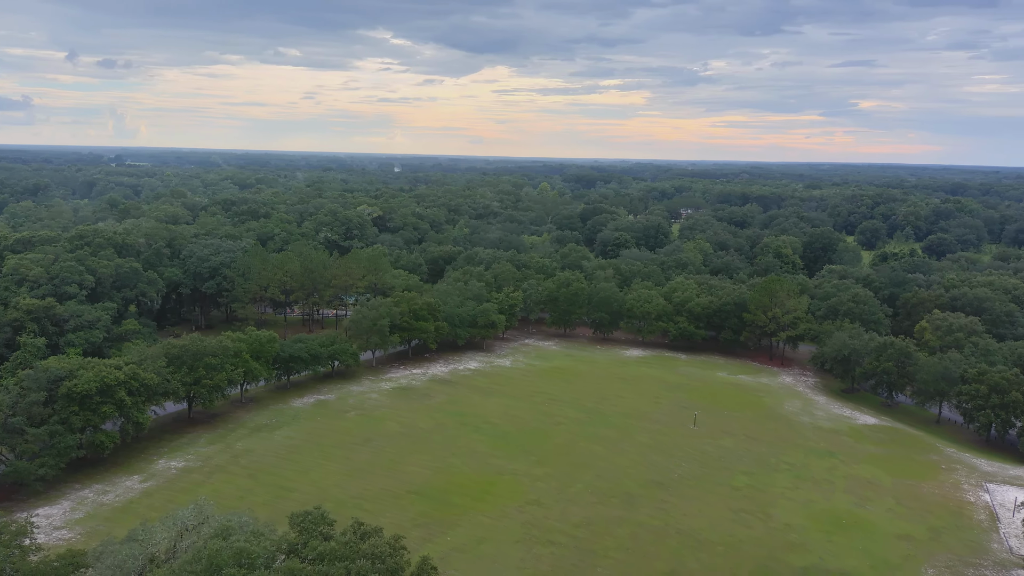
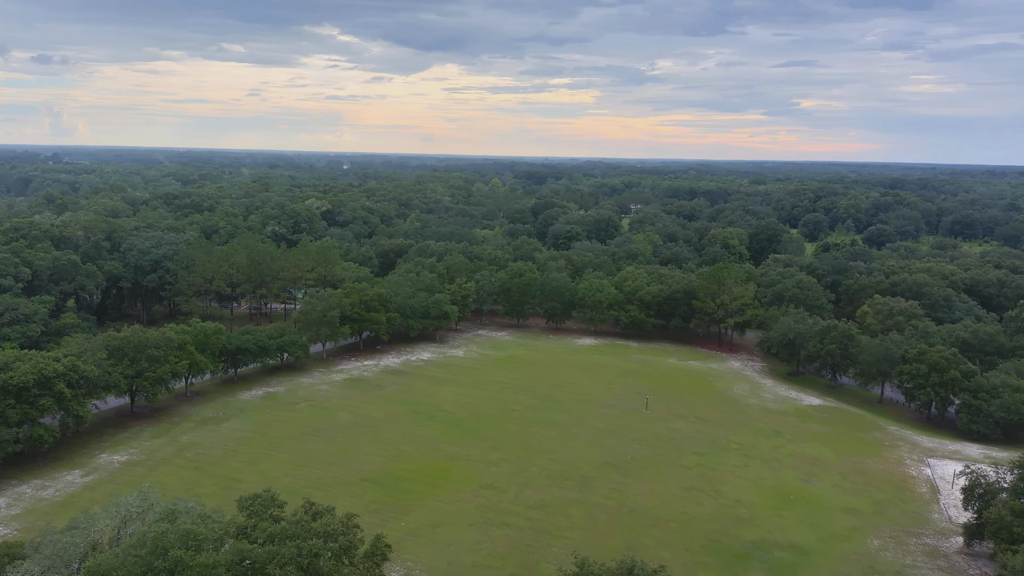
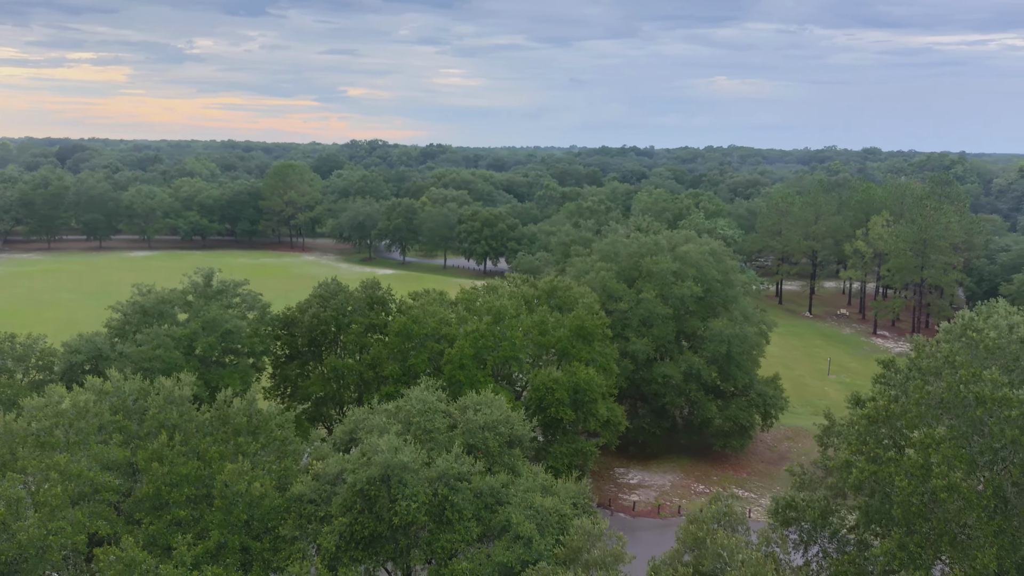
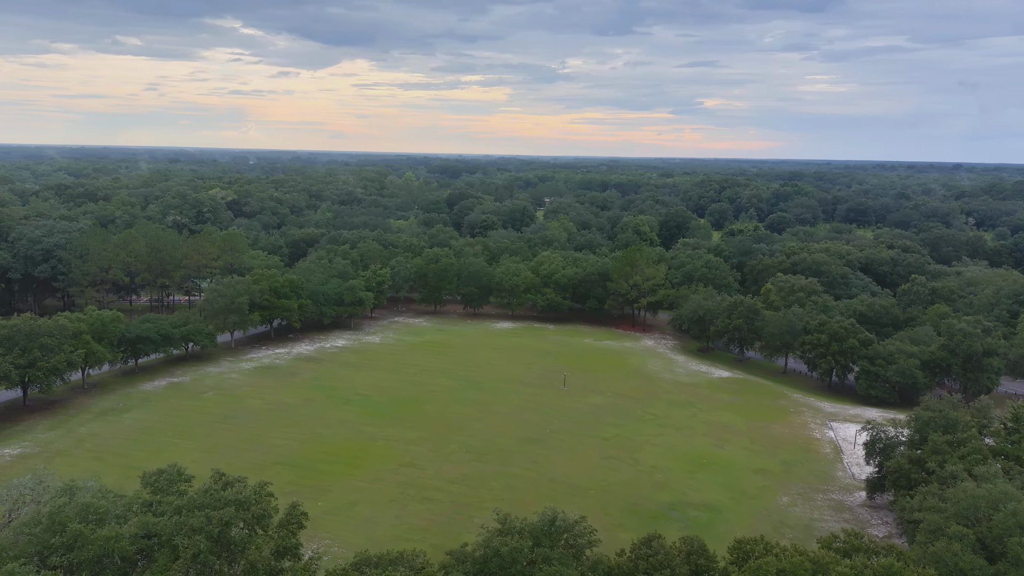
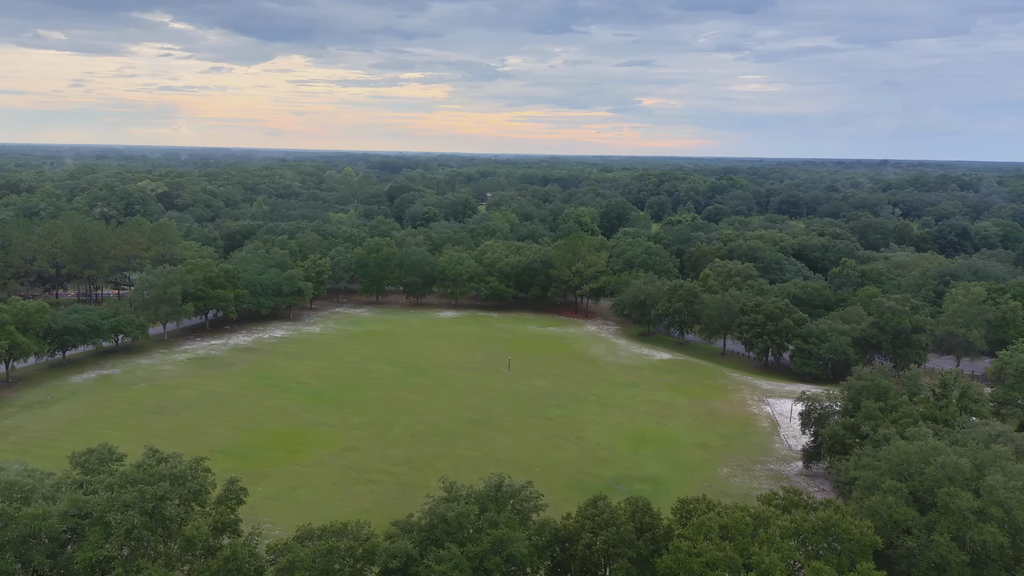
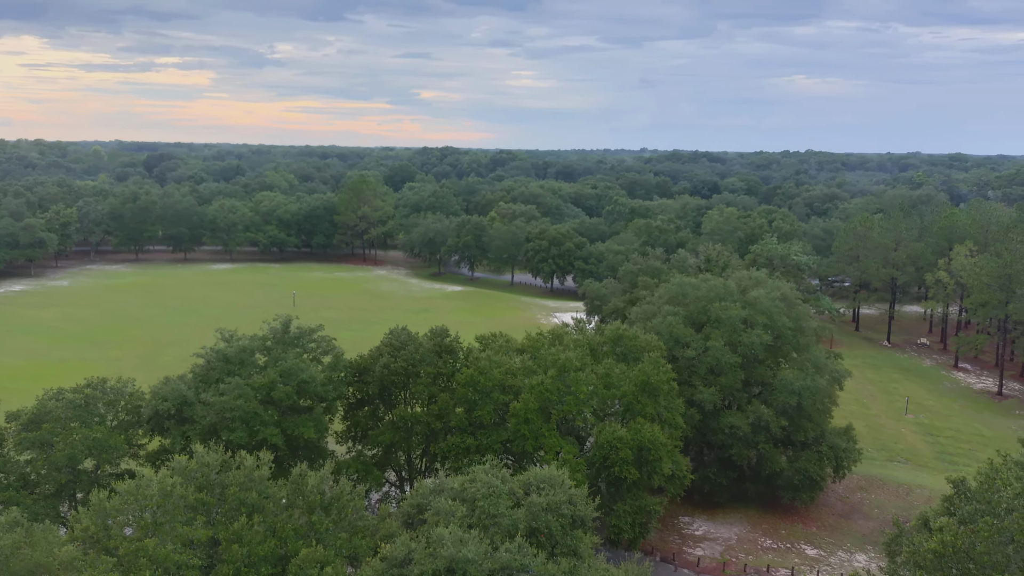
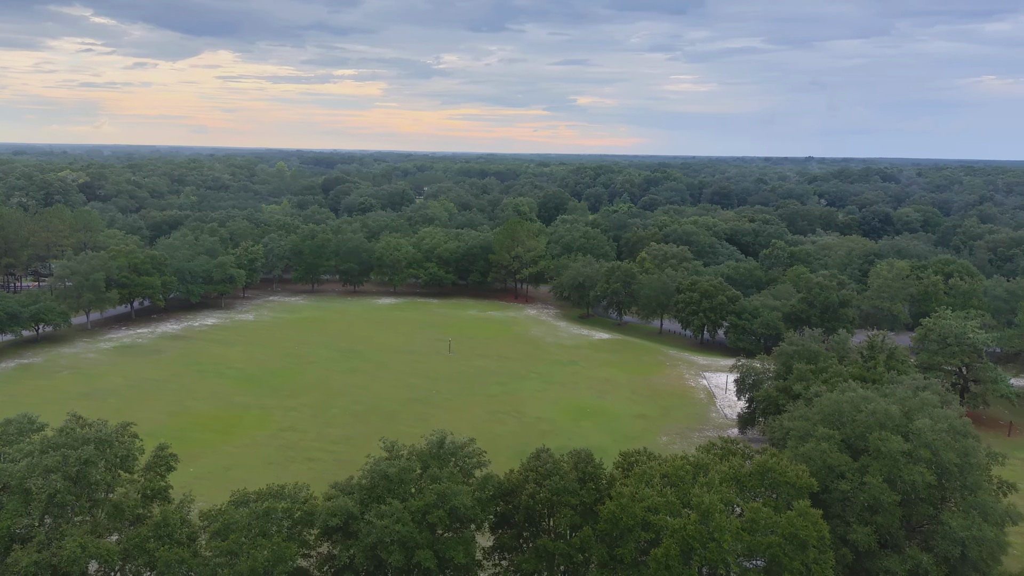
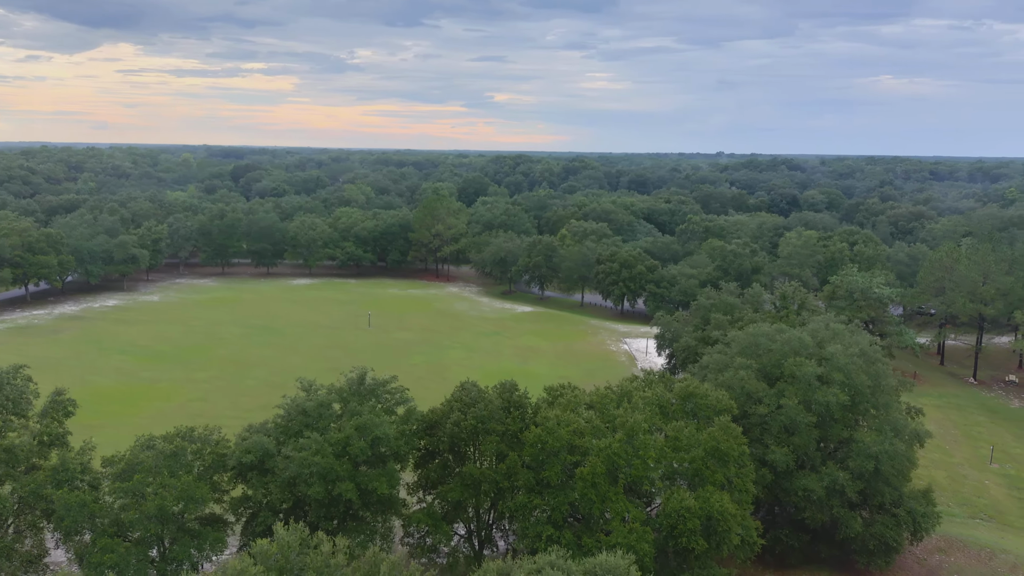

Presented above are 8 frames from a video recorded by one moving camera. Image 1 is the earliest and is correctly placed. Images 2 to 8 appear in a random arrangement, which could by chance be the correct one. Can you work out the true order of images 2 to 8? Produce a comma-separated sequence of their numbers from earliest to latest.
2, 4, 5, 7, 8, 6, 3
